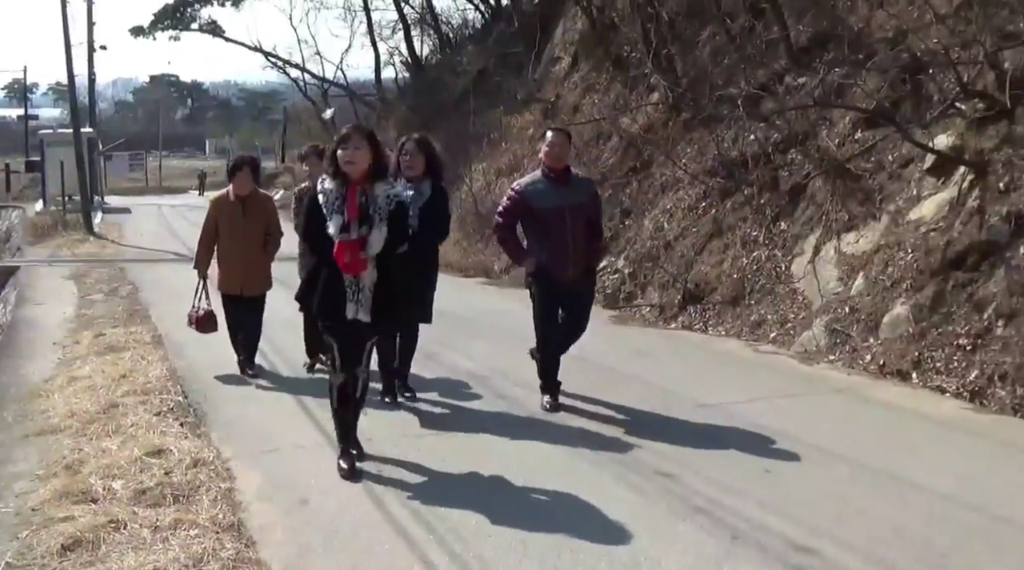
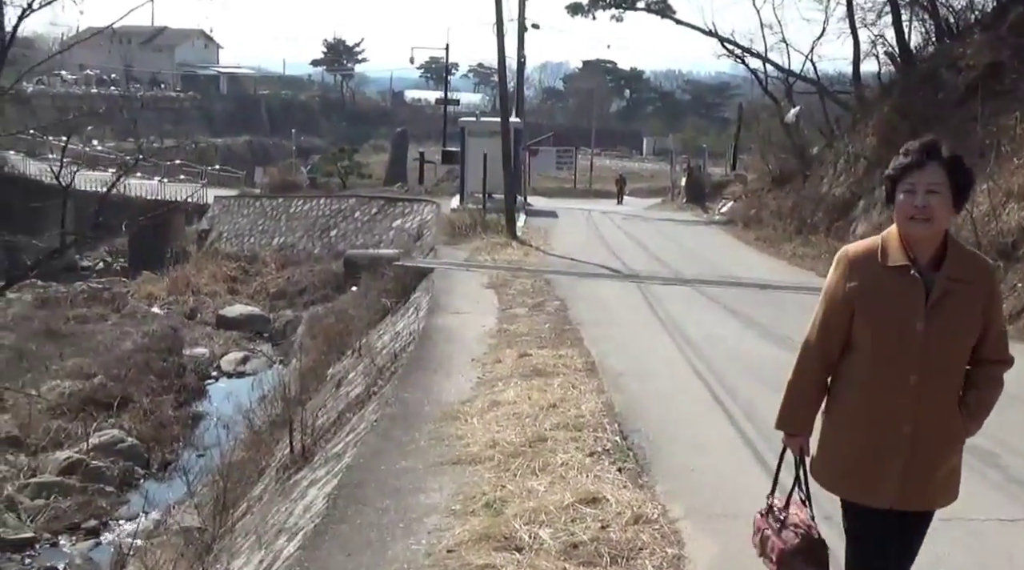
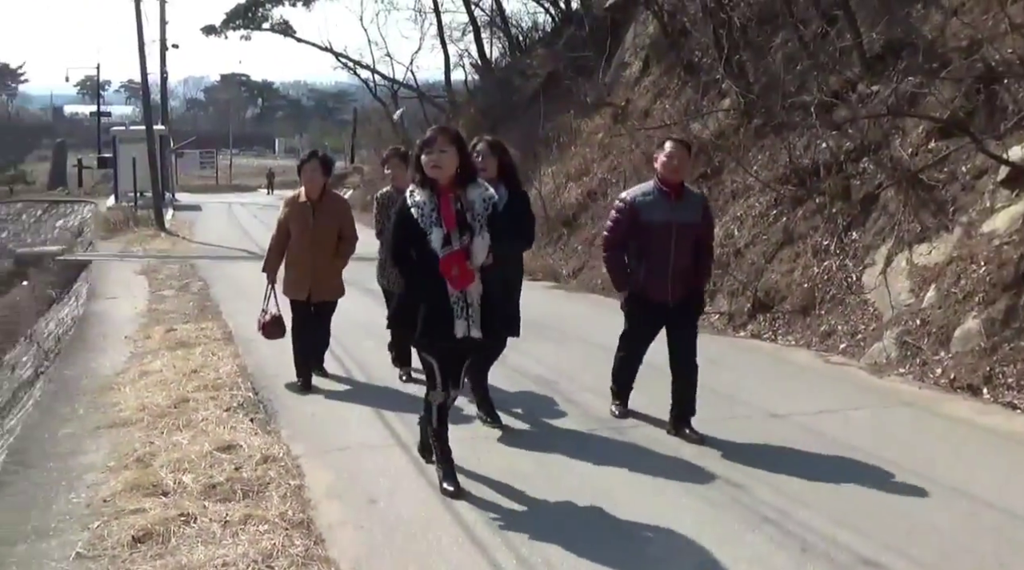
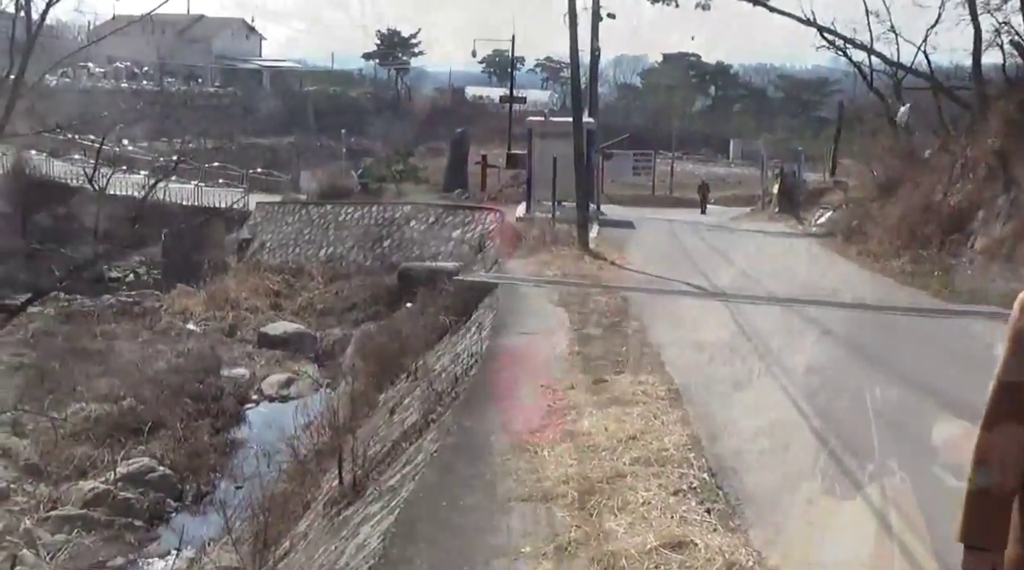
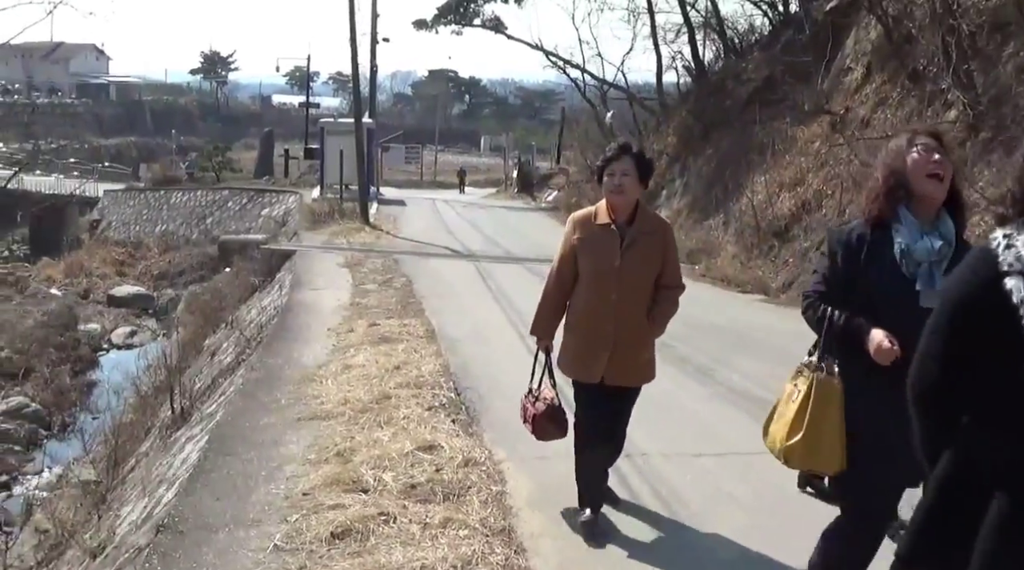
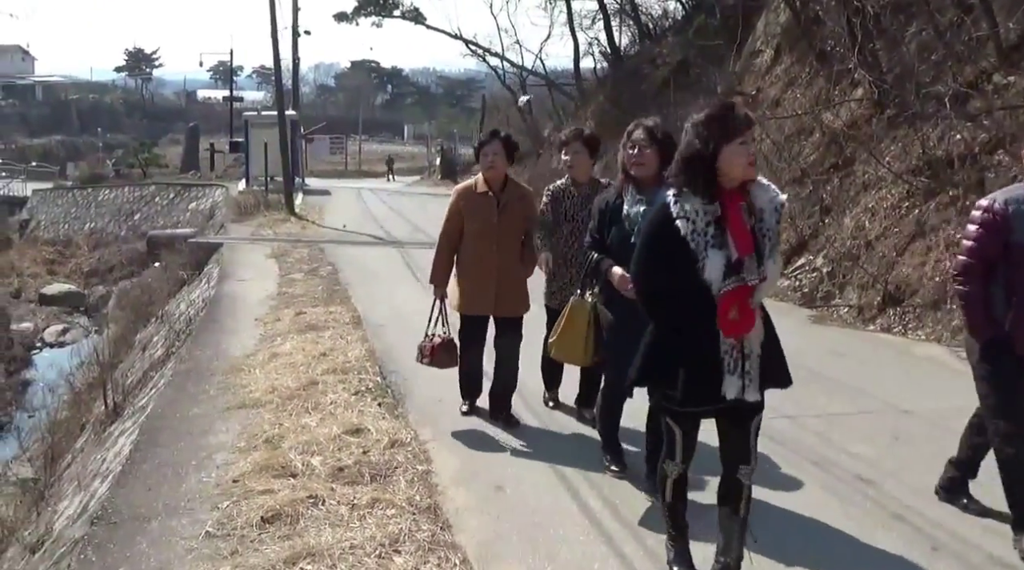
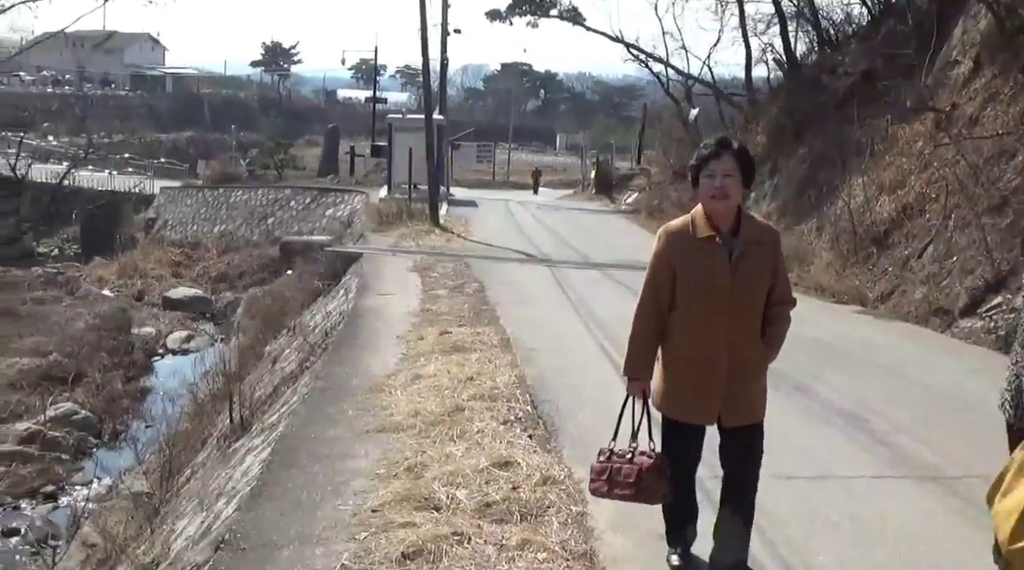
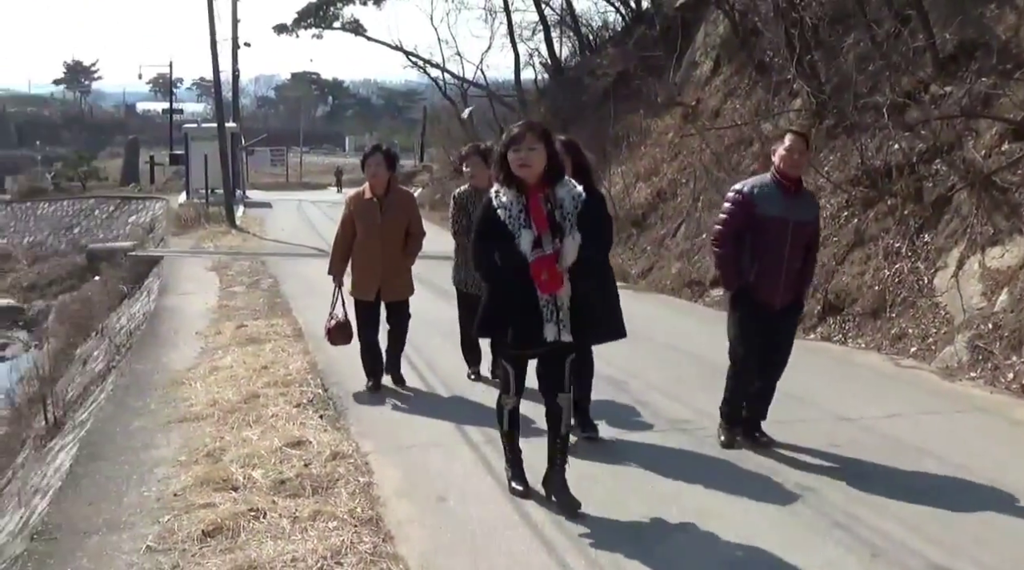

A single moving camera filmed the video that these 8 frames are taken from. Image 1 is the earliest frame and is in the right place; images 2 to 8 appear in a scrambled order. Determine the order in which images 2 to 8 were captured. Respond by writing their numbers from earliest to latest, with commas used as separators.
3, 8, 6, 5, 7, 2, 4
